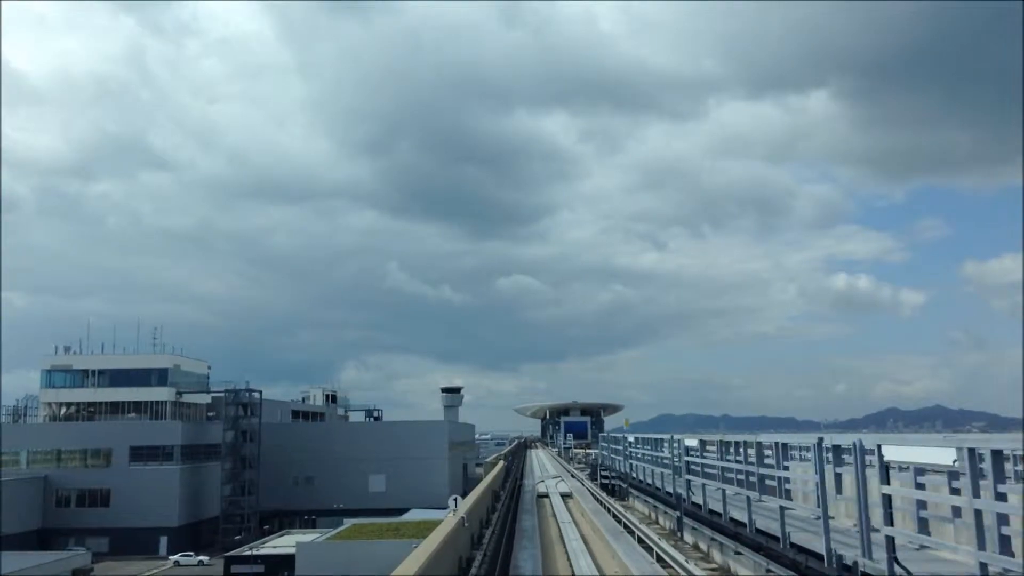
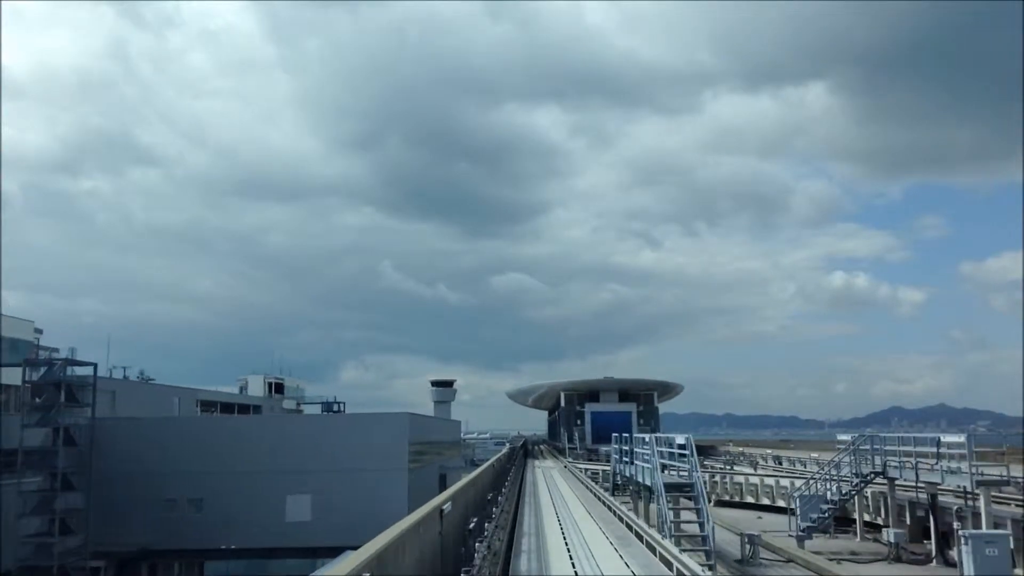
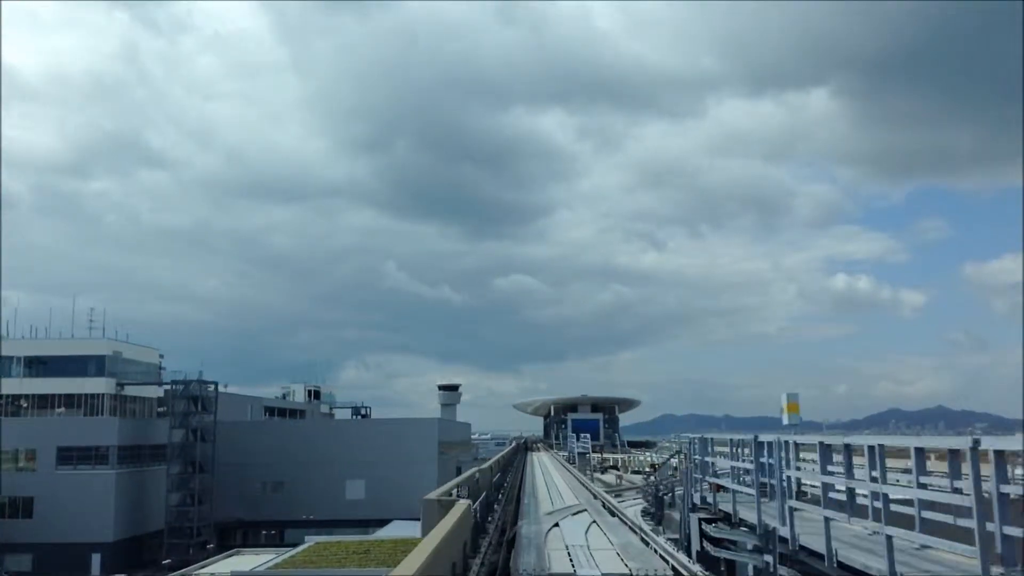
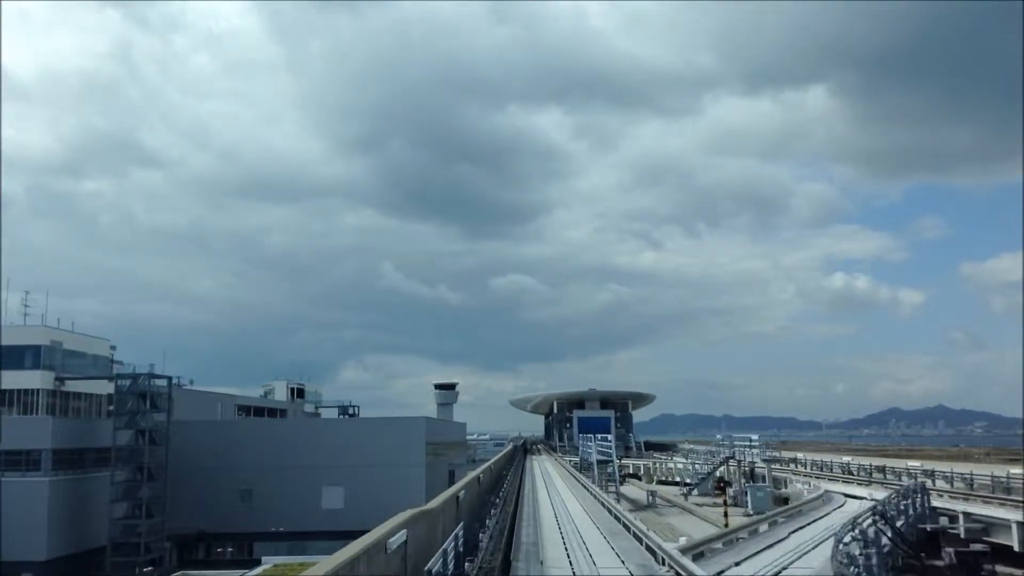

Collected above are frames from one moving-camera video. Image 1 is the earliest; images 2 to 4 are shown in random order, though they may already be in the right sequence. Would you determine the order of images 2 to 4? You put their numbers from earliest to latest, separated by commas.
3, 4, 2
